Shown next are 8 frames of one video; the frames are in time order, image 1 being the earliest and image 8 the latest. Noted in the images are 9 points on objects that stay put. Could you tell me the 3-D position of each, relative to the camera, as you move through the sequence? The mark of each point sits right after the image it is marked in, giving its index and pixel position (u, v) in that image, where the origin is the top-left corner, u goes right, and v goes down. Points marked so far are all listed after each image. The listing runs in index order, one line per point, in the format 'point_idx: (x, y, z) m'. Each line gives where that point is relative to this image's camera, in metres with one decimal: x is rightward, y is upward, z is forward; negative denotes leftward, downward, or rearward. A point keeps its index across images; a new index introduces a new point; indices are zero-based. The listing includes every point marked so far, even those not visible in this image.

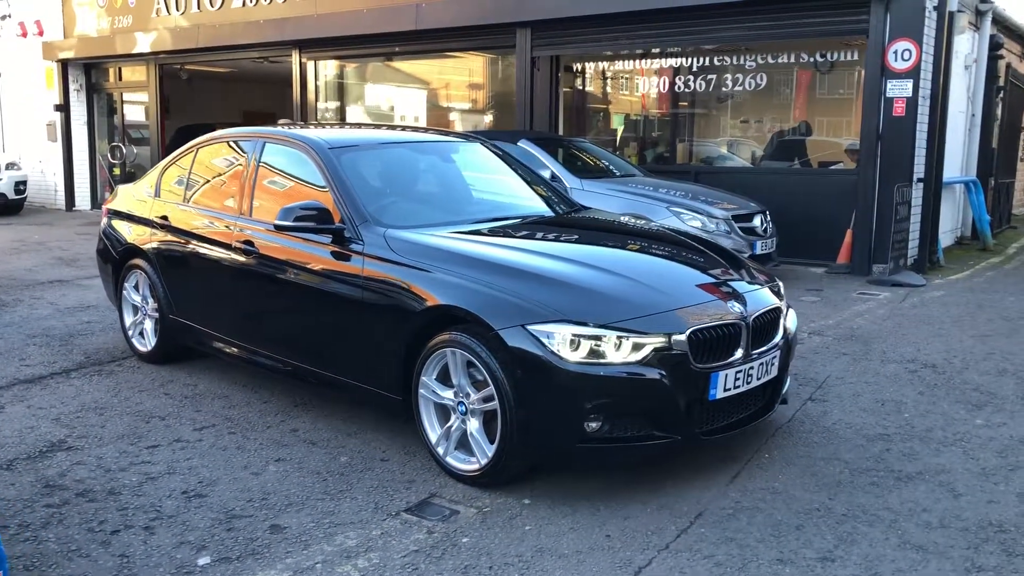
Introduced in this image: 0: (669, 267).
0: (+0.7, +0.1, +4.2) m
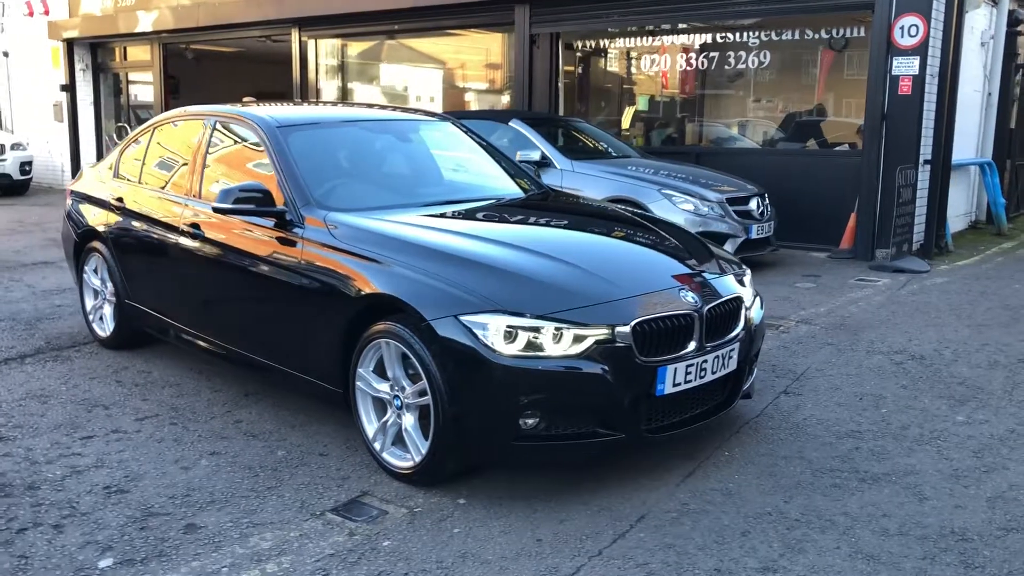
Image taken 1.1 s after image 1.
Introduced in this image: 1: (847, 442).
0: (+0.4, +0.1, +3.9) m
1: (+1.4, -0.7, +4.2) m
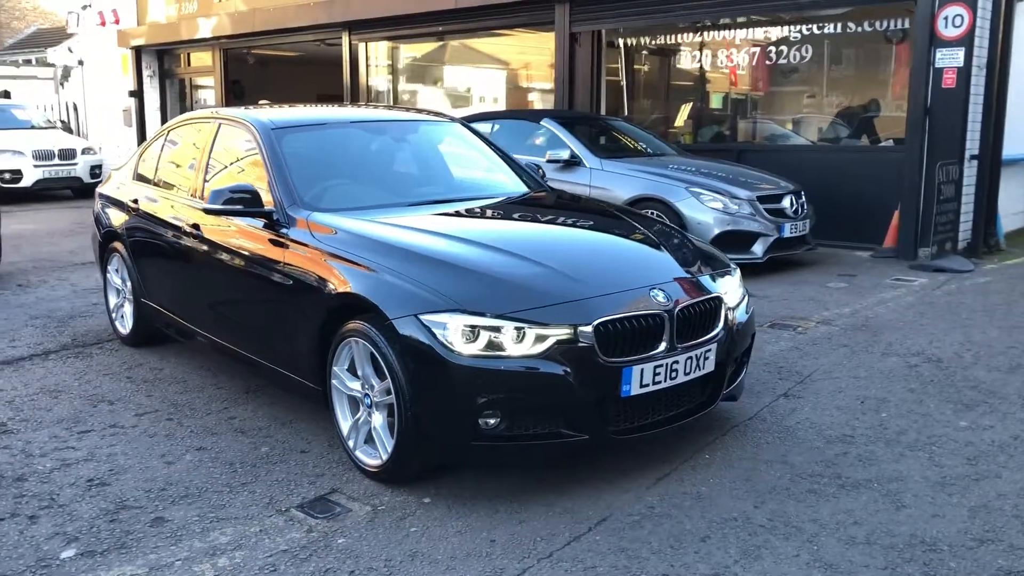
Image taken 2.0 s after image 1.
0: (+0.3, +0.1, +3.9) m
1: (+1.4, -0.7, +4.0) m
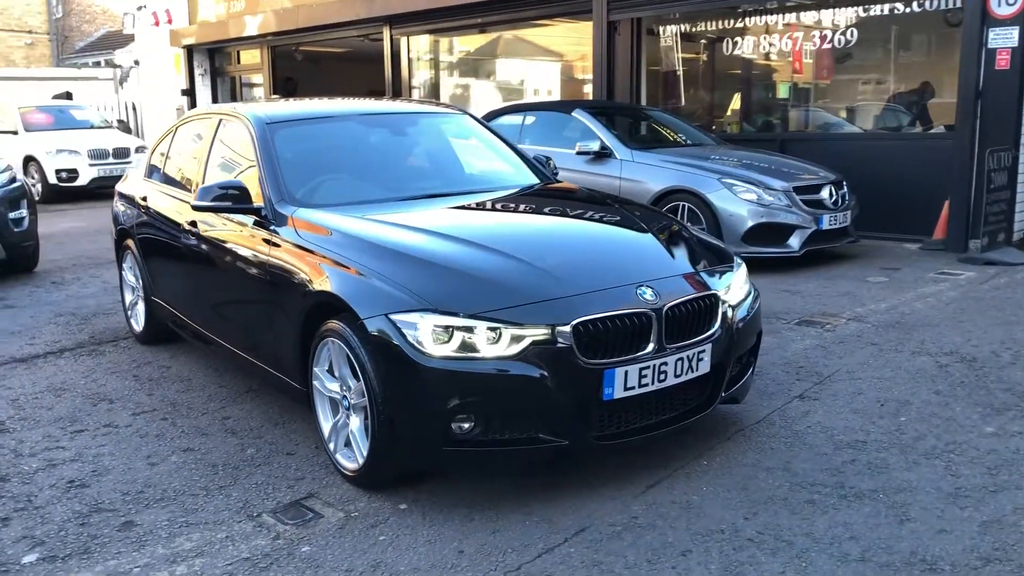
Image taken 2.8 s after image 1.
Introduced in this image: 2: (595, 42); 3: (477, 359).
0: (+0.3, +0.1, +3.7) m
1: (+1.3, -0.6, +3.8) m
2: (+1.0, +2.9, +11.3) m
3: (-0.1, -0.2, +3.3) m
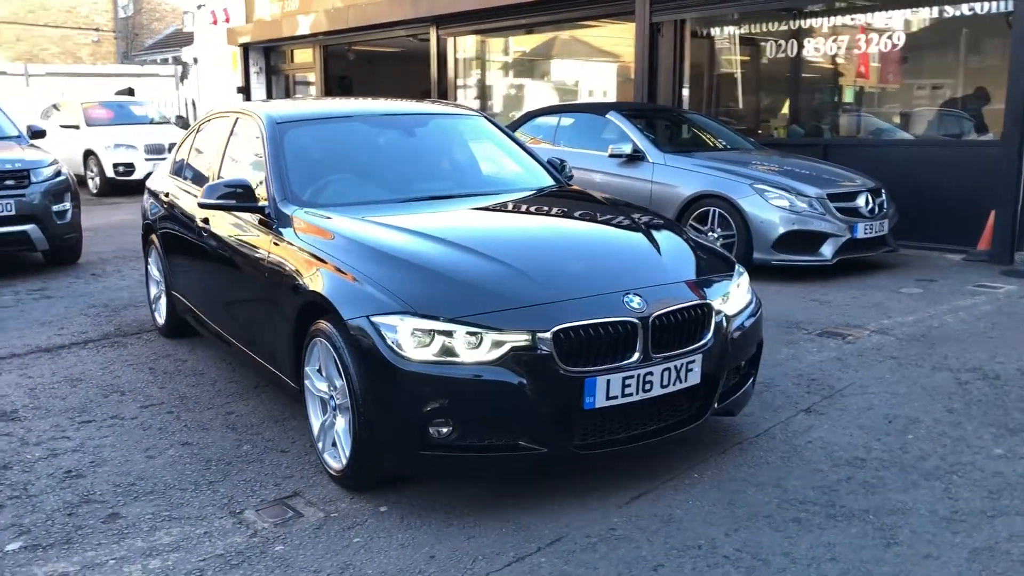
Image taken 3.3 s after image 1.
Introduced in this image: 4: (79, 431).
0: (+0.2, +0.1, +3.7) m
1: (+1.3, -0.7, +3.7) m
2: (+1.5, +2.8, +11.2) m
3: (-0.2, -0.3, +3.2) m
4: (-1.9, -0.6, +4.3) m
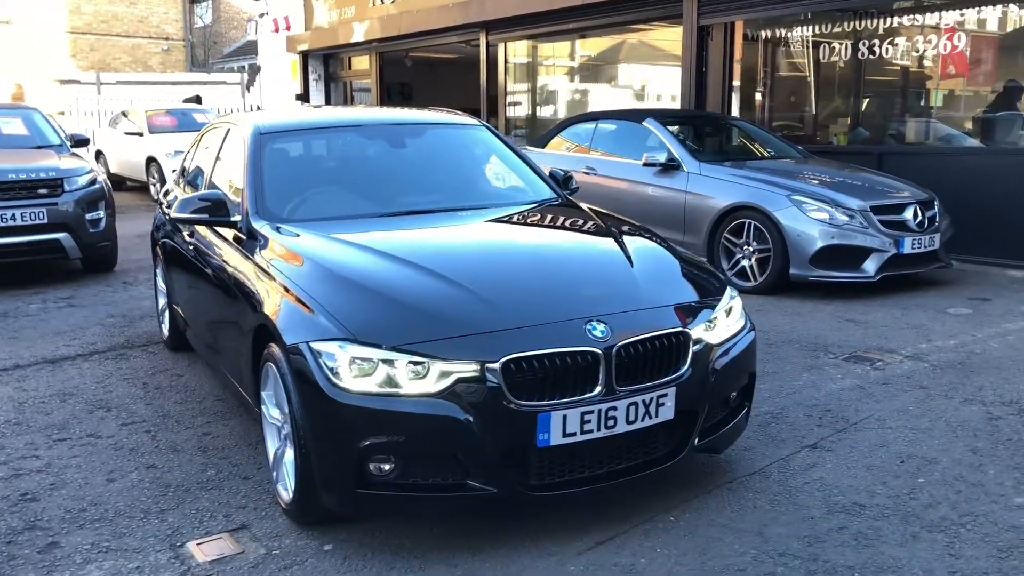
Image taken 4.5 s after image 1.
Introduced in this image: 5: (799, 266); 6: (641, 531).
0: (+0.1, 0.0, +3.4) m
1: (+1.1, -0.8, +3.3) m
2: (+2.0, +2.7, +10.9) m
3: (-0.4, -0.3, +3.0) m
4: (-2.0, -0.7, +4.2) m
5: (+2.0, +0.2, +6.8) m
6: (+0.4, -0.8, +3.3) m
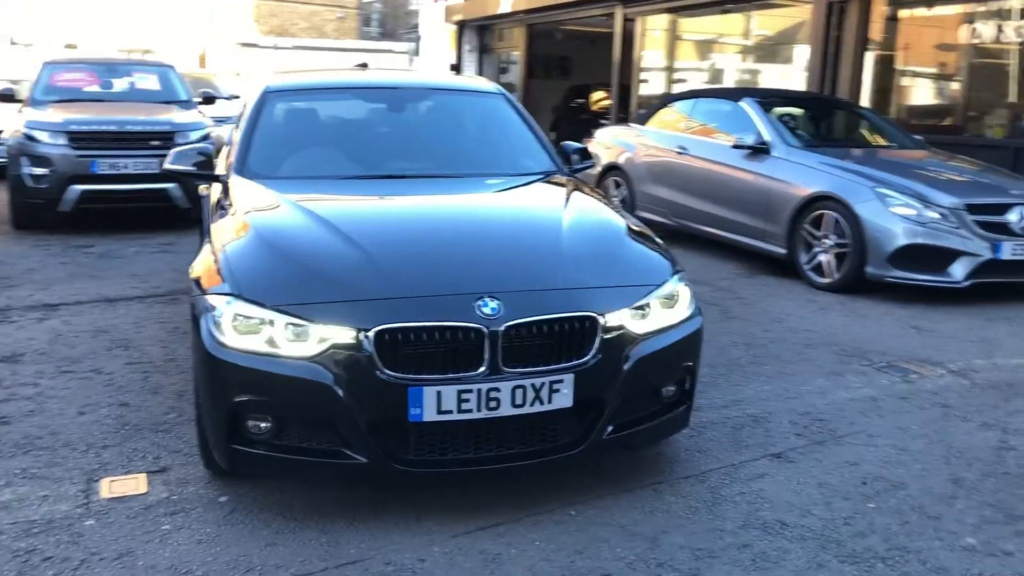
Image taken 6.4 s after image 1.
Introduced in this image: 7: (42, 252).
0: (-0.2, +0.1, +3.3) m
1: (+0.7, -0.8, +3.0) m
2: (+3.3, +2.7, +10.1) m
3: (-0.7, -0.2, +3.0) m
4: (-2.1, -0.4, +4.5) m
5: (+2.4, +0.2, +6.2) m
6: (+0.1, -0.8, +3.1) m
7: (-3.7, +0.3, +7.5) m
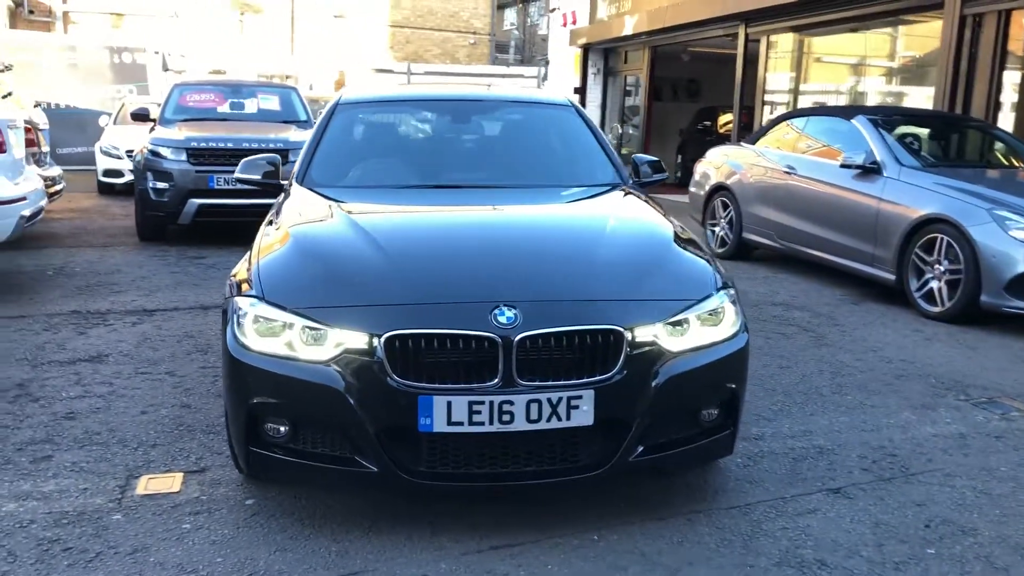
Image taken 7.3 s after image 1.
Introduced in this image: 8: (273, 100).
0: (-0.1, +0.1, +3.2) m
1: (+0.8, -0.8, +2.8) m
2: (+4.4, +2.4, +9.5) m
3: (-0.7, -0.2, +3.0) m
4: (-1.9, -0.4, +4.6) m
5: (+2.9, 0.0, +5.7) m
6: (+0.1, -0.8, +3.0) m
7: (-2.9, +0.2, +7.9) m
8: (-2.5, +2.0, +10.2) m
